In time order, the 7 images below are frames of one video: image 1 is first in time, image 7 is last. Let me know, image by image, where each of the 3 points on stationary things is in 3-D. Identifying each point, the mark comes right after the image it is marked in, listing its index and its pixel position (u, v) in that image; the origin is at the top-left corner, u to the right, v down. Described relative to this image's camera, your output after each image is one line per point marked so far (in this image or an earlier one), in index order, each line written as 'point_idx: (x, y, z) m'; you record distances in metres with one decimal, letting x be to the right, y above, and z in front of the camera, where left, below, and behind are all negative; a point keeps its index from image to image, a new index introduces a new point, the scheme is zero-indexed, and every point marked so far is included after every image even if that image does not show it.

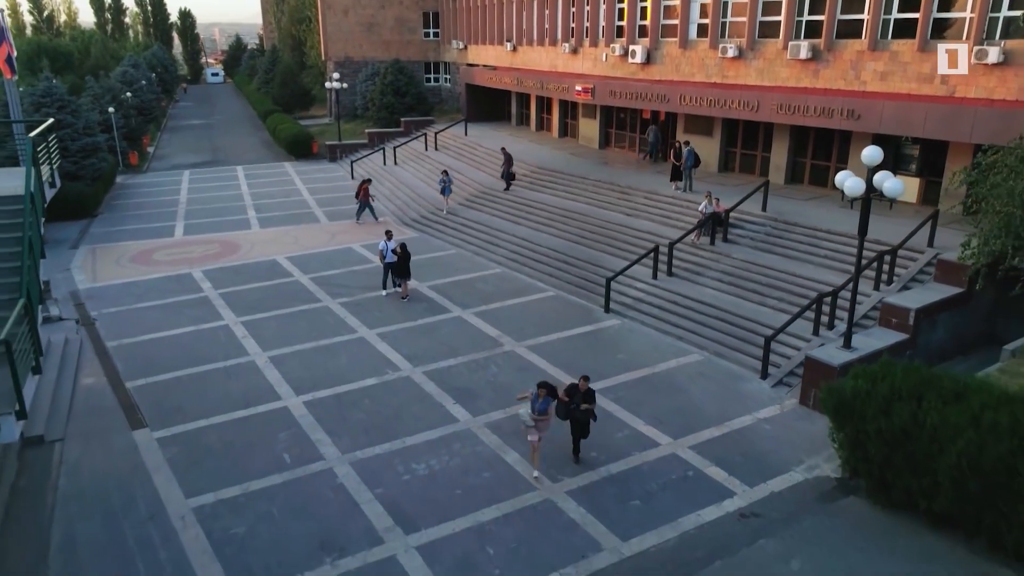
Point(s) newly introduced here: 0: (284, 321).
0: (-4.6, -0.7, +15.5) m
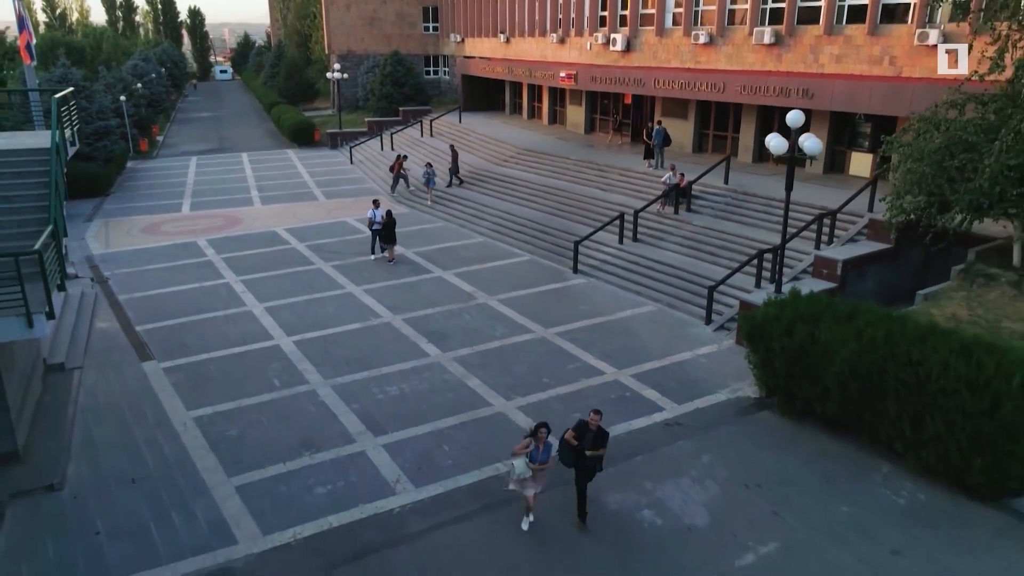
0: (-5.1, +0.2, +16.9) m
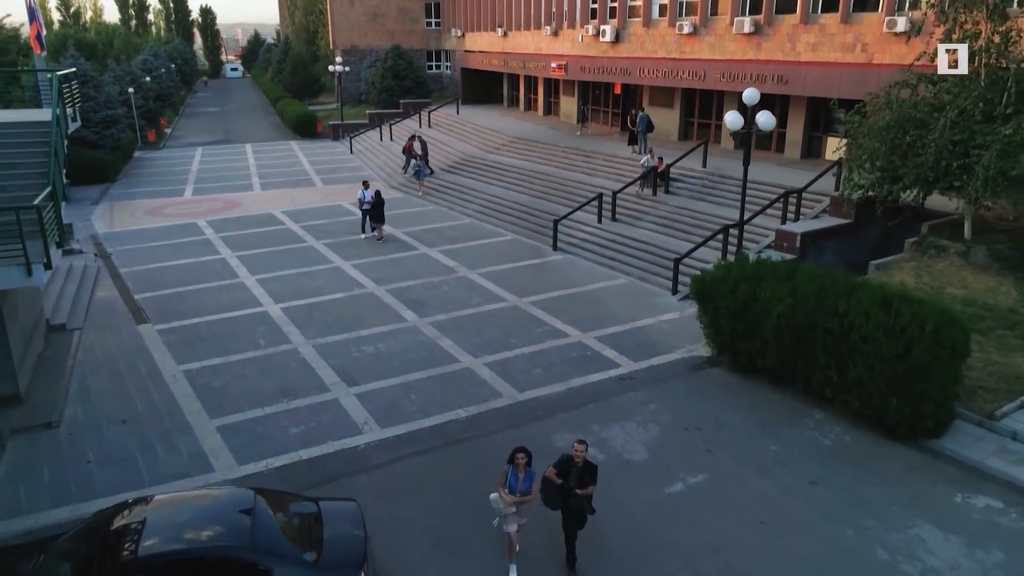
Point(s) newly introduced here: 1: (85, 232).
0: (-5.6, +0.7, +17.7) m
1: (-11.0, +1.4, +19.7) m
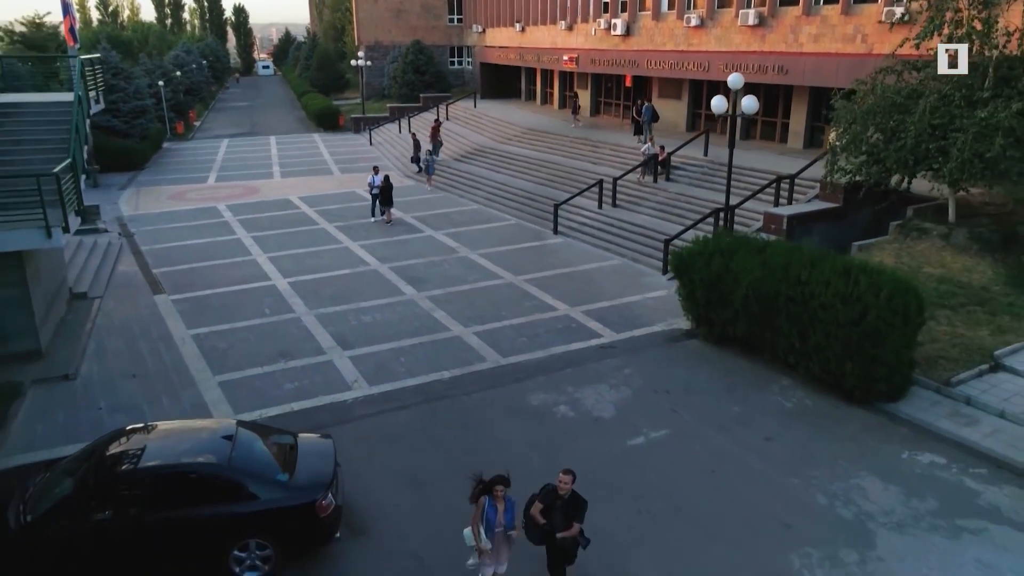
0: (-5.5, +1.2, +18.6) m
1: (-10.9, +2.0, +20.7) m
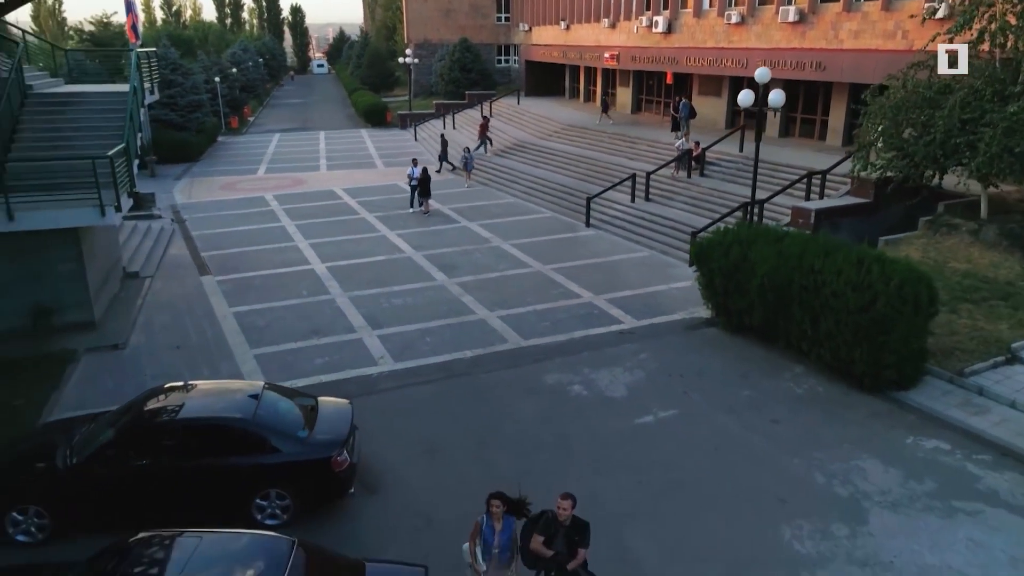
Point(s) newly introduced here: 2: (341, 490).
0: (-4.7, +1.6, +19.3) m
1: (-9.9, +2.5, +21.8) m
2: (-1.6, -1.9, +7.3) m
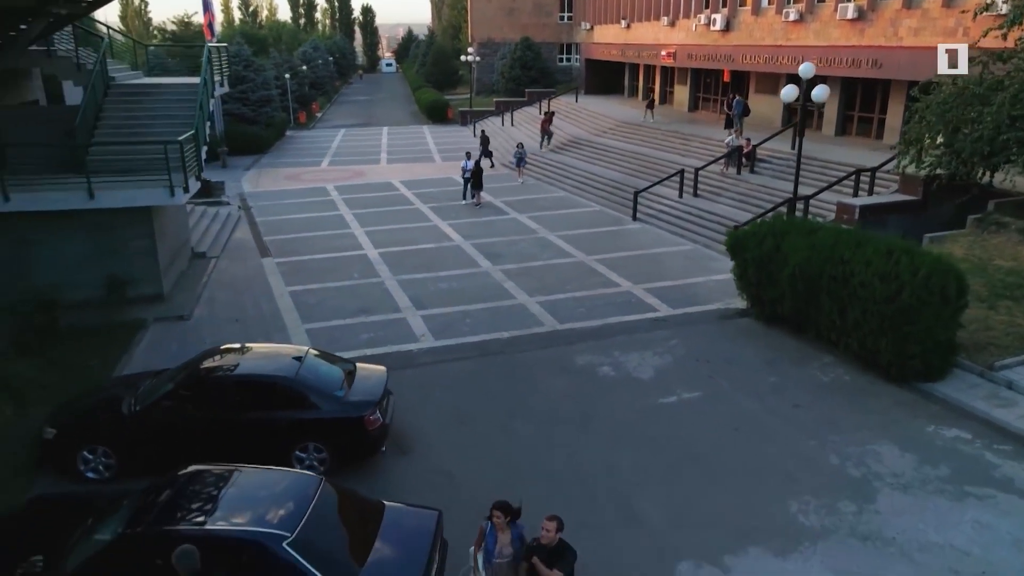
0: (-3.4, +1.9, +20.1) m
1: (-8.4, +2.9, +23.0) m
2: (-1.4, -1.7, +7.9) m
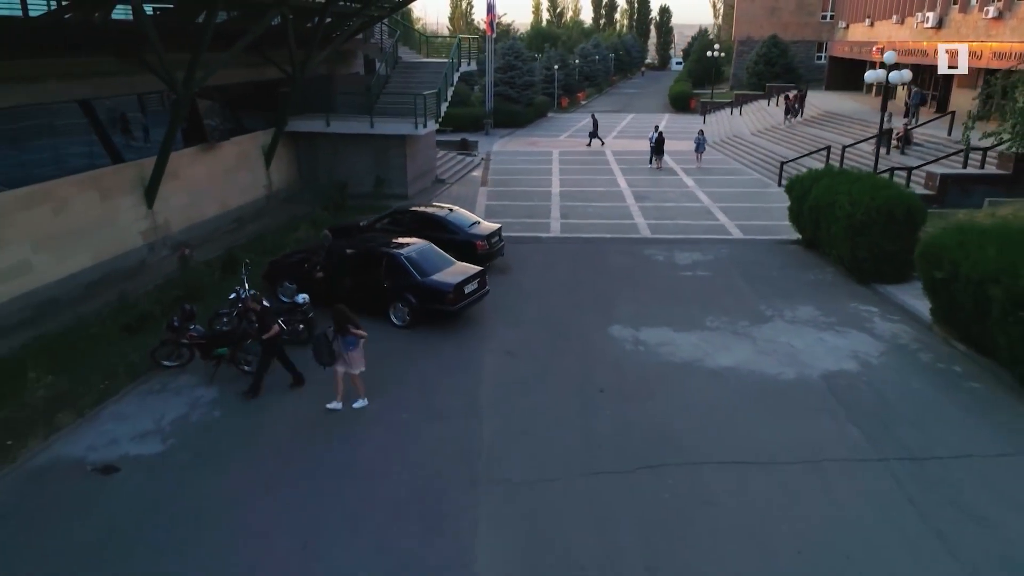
0: (+2.4, +4.0, +25.9) m
1: (-1.1, +5.5, +30.4) m
2: (-0.6, +0.5, +13.9) m
